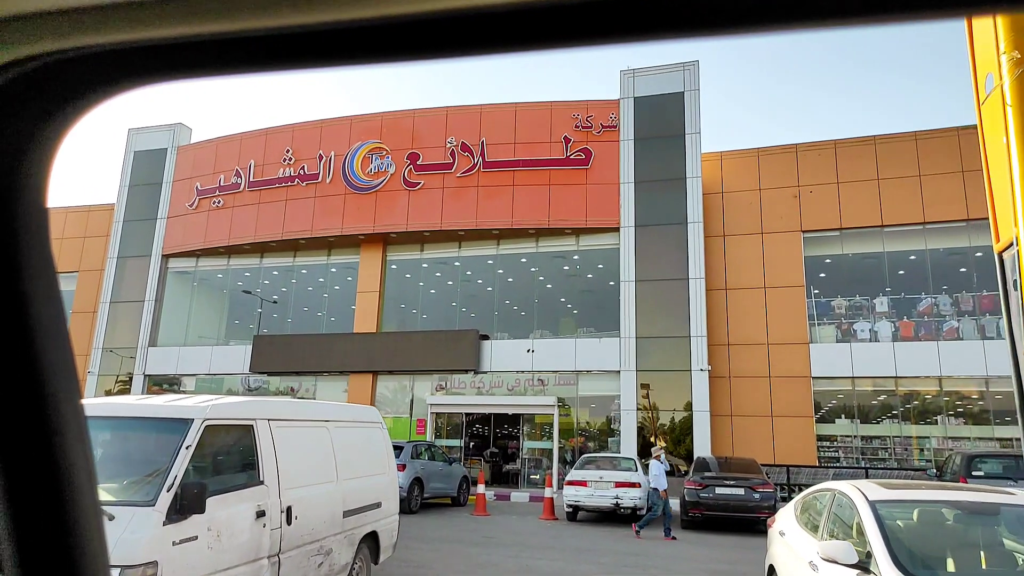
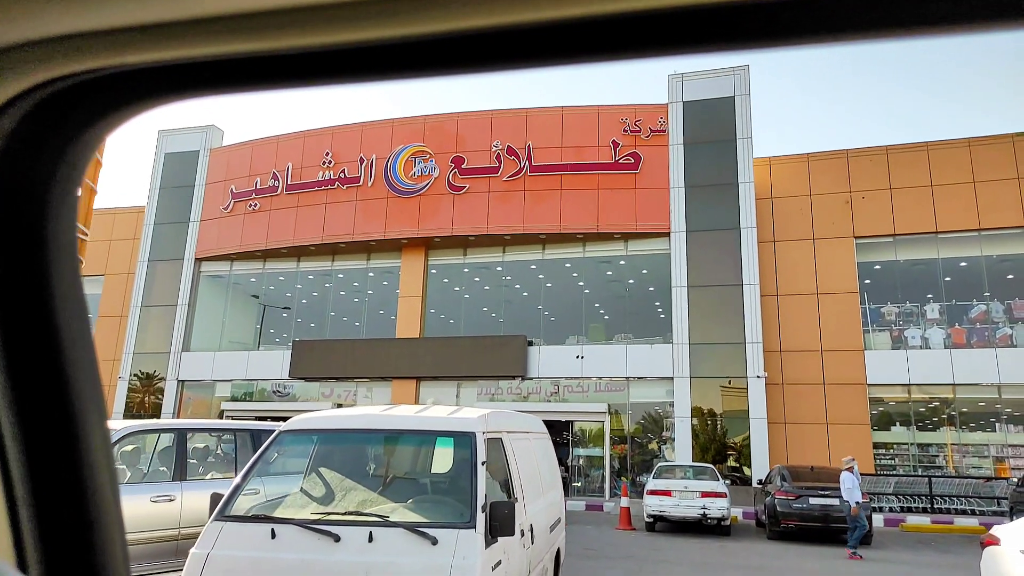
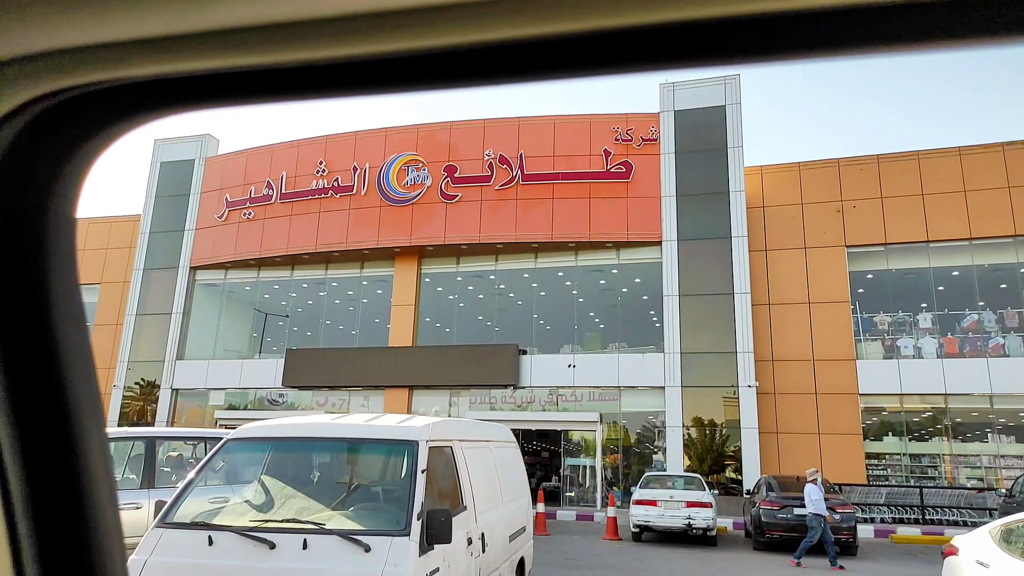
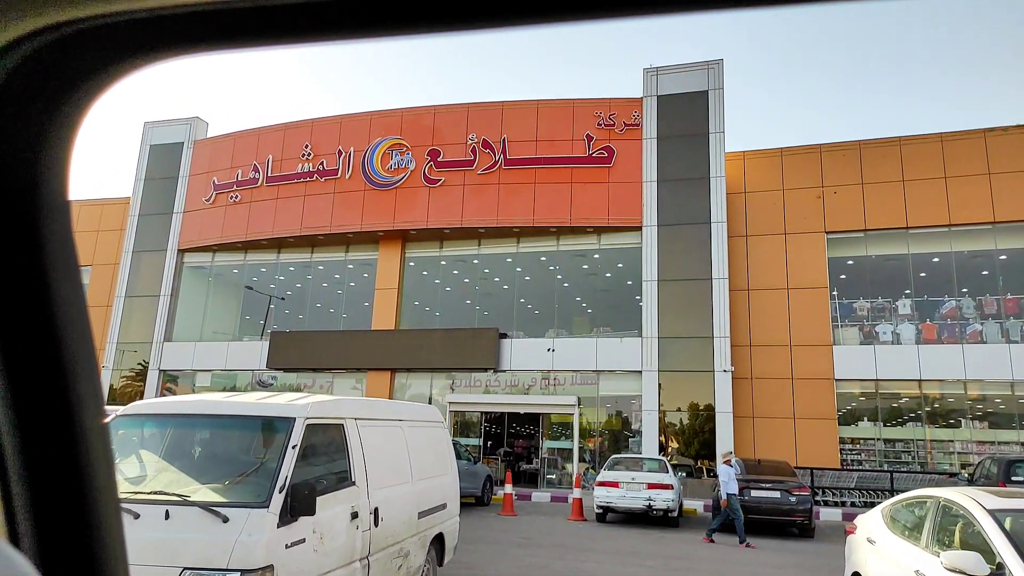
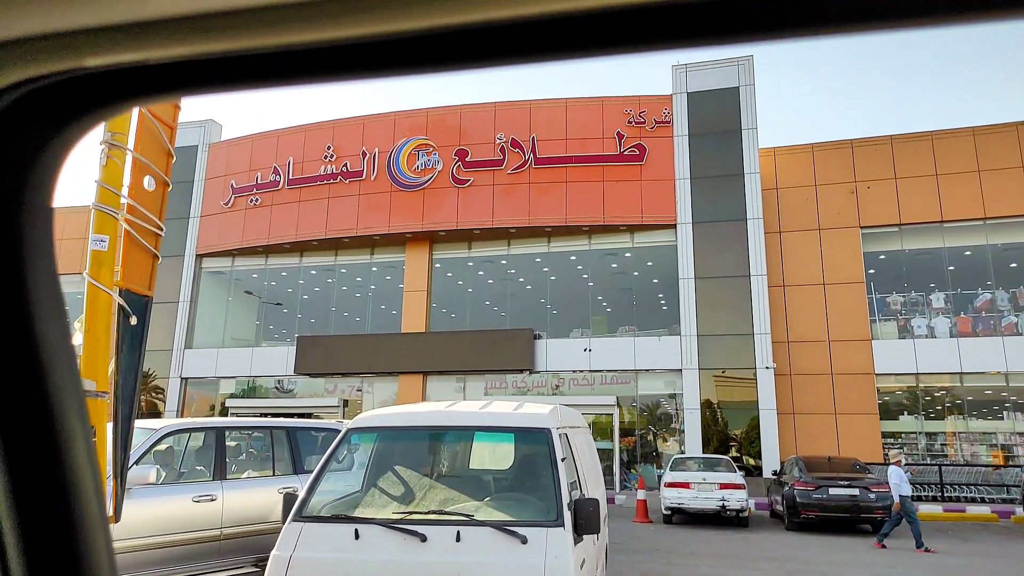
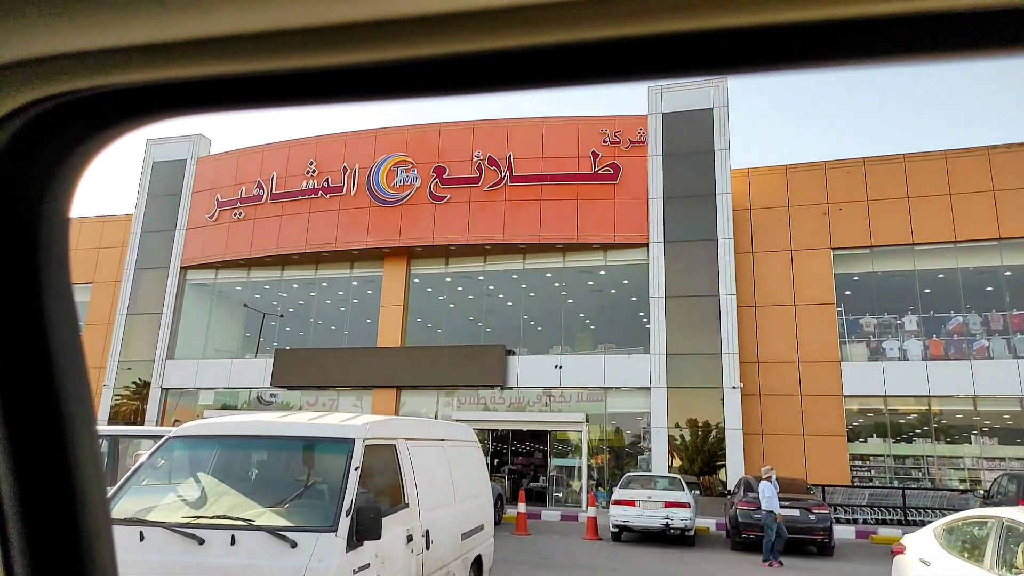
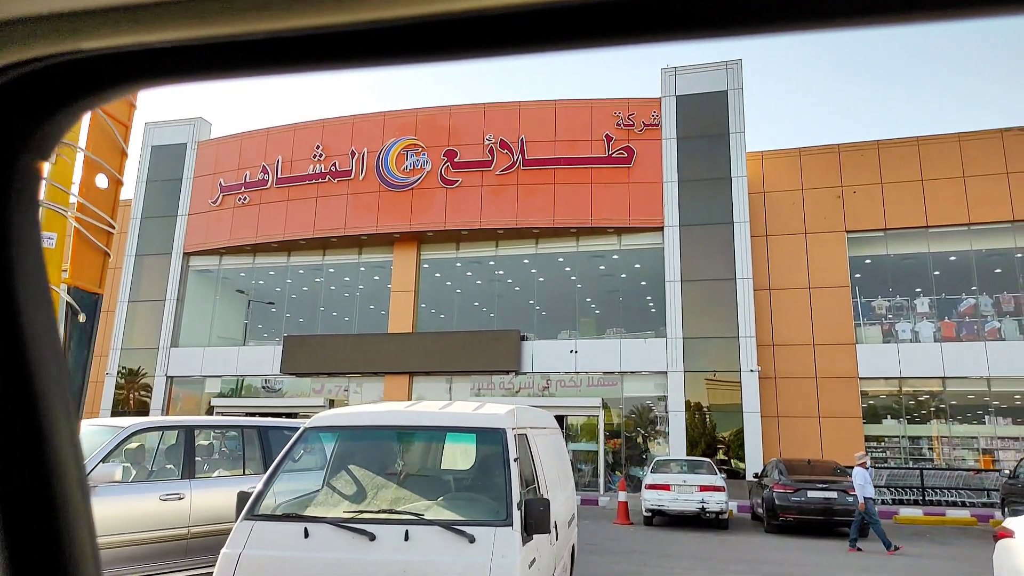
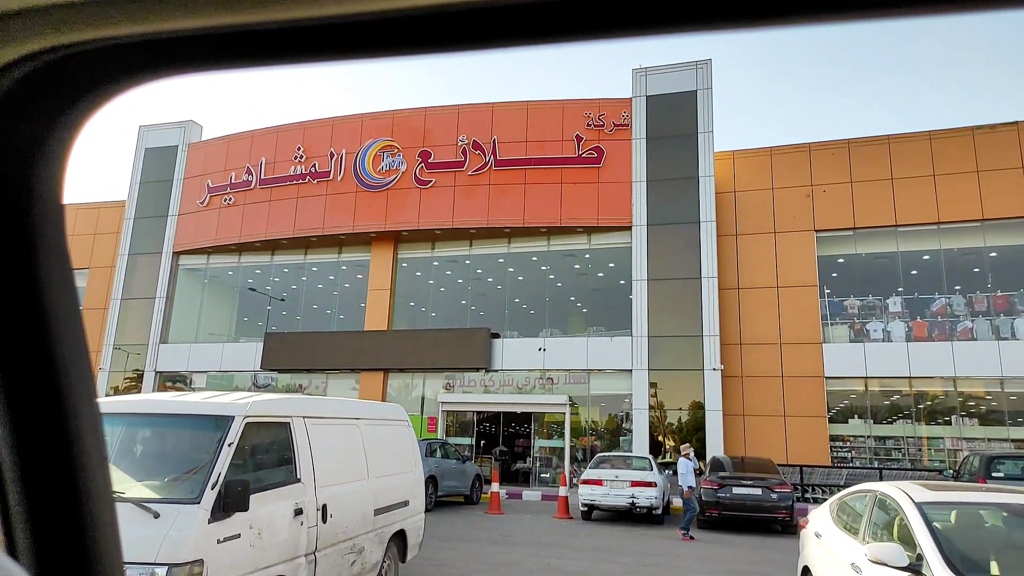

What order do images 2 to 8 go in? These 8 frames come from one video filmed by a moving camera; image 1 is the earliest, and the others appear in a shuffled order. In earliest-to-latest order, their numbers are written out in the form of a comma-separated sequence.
8, 4, 6, 3, 2, 7, 5
